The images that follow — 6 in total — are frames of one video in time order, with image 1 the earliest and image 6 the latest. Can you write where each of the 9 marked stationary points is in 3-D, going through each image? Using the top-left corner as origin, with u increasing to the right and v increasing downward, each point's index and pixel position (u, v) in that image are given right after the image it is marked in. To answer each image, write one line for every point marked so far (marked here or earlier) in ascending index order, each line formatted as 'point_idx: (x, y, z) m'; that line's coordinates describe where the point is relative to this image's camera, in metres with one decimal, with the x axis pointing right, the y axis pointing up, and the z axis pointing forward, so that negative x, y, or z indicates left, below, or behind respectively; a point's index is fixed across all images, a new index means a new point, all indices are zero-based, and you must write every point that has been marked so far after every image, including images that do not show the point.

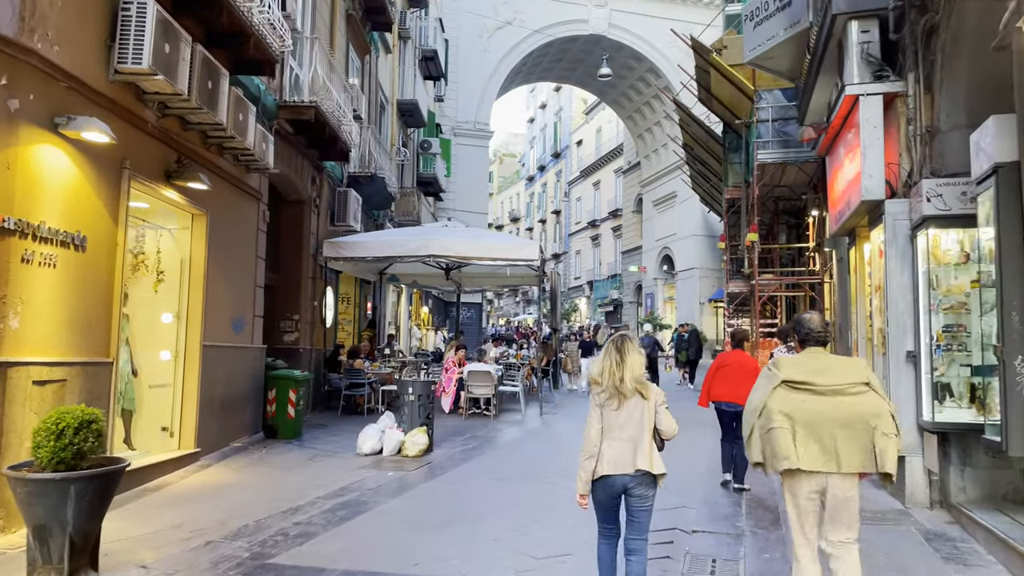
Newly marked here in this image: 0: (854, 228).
0: (+3.5, +0.6, +8.4) m
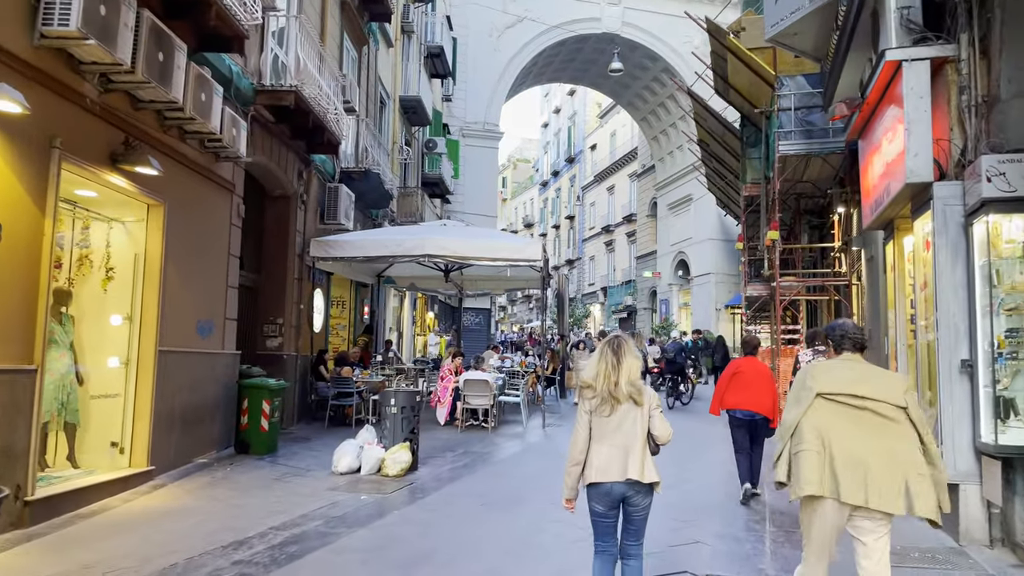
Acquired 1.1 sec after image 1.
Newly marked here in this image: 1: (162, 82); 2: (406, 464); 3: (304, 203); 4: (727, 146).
0: (+3.4, +0.6, +7.3) m
1: (-3.0, +1.7, +7.0) m
2: (-1.0, -1.7, +8.1) m
3: (-3.1, +1.3, +12.4) m
4: (+4.2, +2.8, +16.3) m
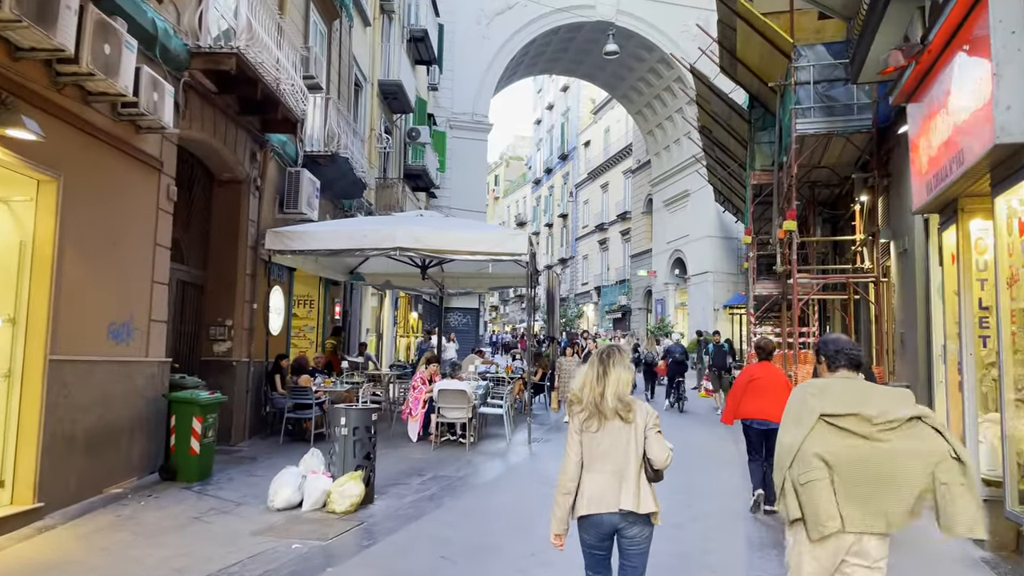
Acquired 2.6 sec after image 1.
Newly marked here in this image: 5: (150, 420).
0: (+3.2, +0.6, +5.9) m
1: (-3.2, +1.8, +5.5) m
2: (-1.2, -1.7, +6.7) m
3: (-3.4, +1.3, +10.9) m
4: (+4.0, +2.8, +14.9) m
5: (-3.4, -1.2, +7.9) m
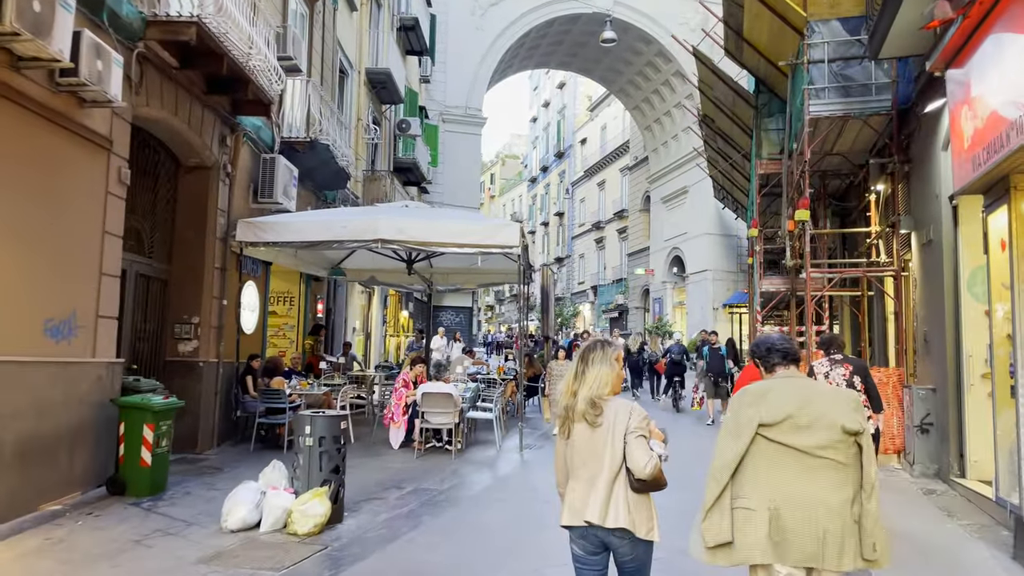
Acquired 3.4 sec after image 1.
0: (+3.1, +0.7, +5.2) m
1: (-3.2, +1.8, +4.7) m
2: (-1.3, -1.6, +5.9) m
3: (-3.5, +1.4, +10.1) m
4: (+3.8, +2.9, +14.2) m
5: (-3.5, -1.2, +7.1) m
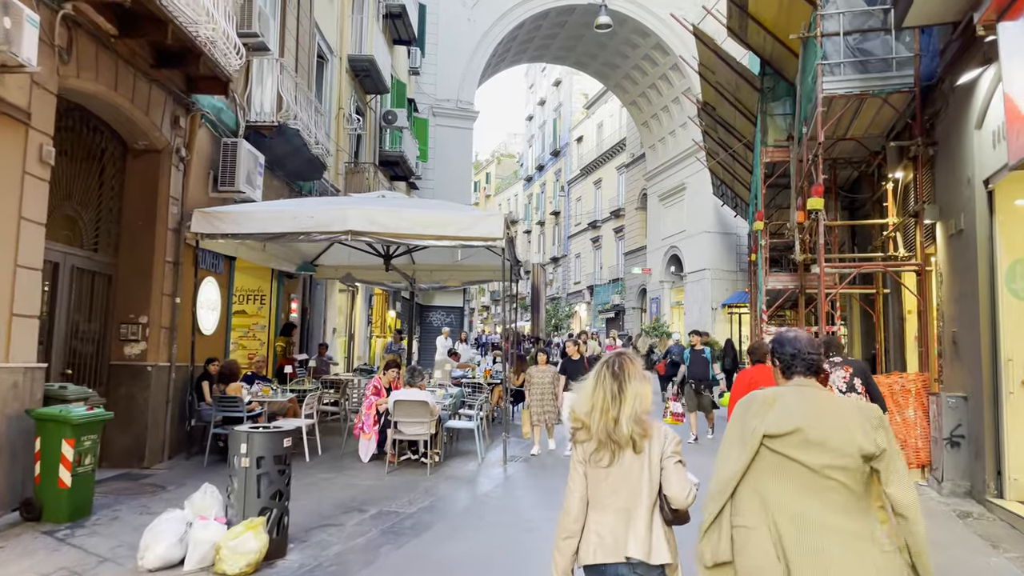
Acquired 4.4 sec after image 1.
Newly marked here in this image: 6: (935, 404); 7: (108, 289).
0: (+2.9, +0.7, +4.2) m
1: (-3.4, +1.9, +3.8) m
2: (-1.5, -1.6, +4.9) m
3: (-3.7, +1.4, +9.2) m
4: (+3.6, +2.9, +13.2) m
5: (-3.7, -1.1, +6.1) m
6: (+4.0, -1.1, +7.9) m
7: (-4.2, 0.0, +8.7) m
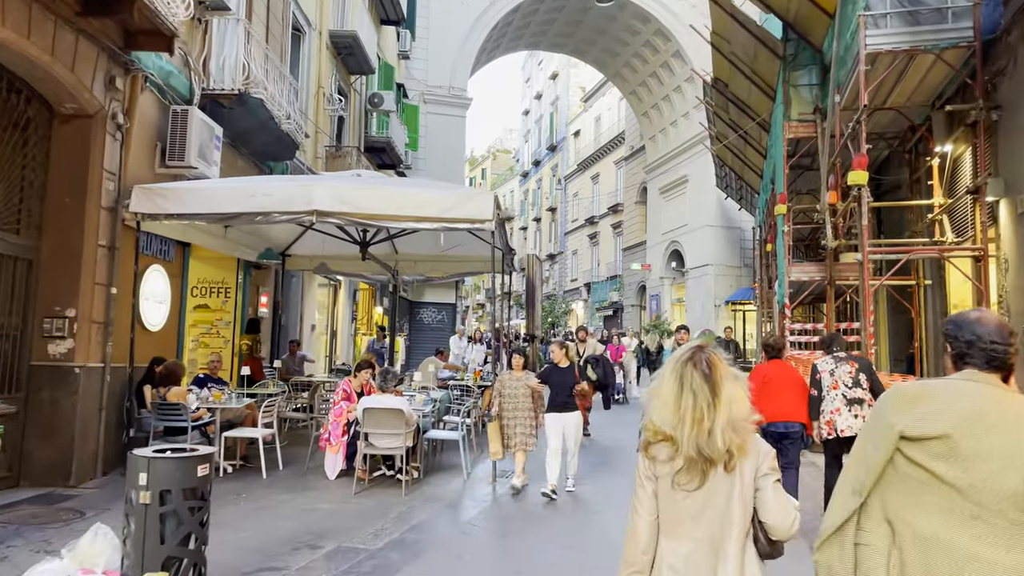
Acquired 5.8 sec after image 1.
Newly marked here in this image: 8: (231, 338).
0: (+2.8, +0.8, +3.0) m
1: (-3.5, +2.0, +2.5) m
2: (-1.6, -1.5, +3.7) m
3: (-3.7, +1.5, +7.9) m
4: (+3.5, +3.0, +12.0) m
5: (-3.8, -1.0, +4.9) m
6: (+4.0, -1.0, +6.7) m
7: (-4.3, +0.1, +7.4) m
8: (-3.8, -0.7, +11.0) m
